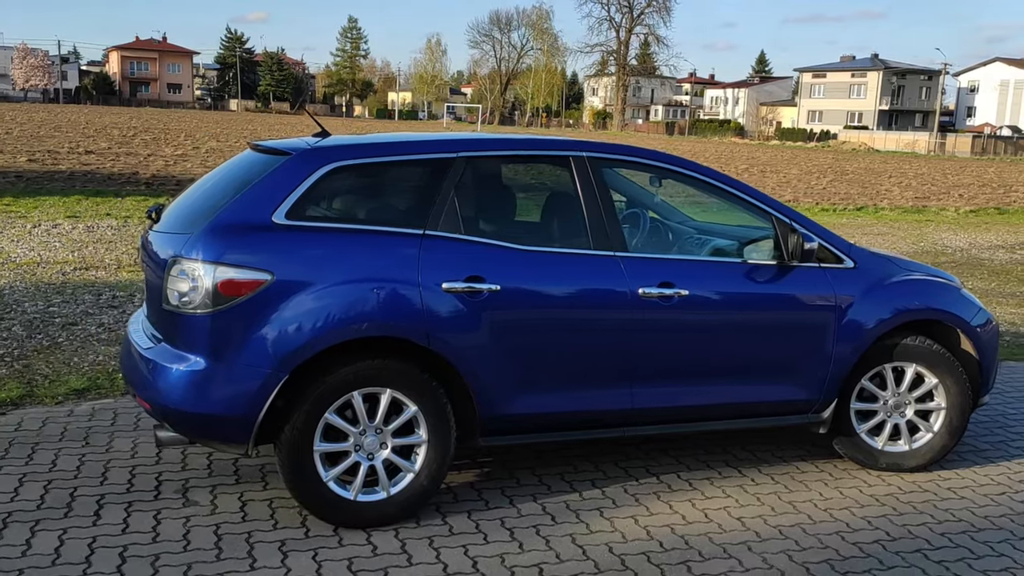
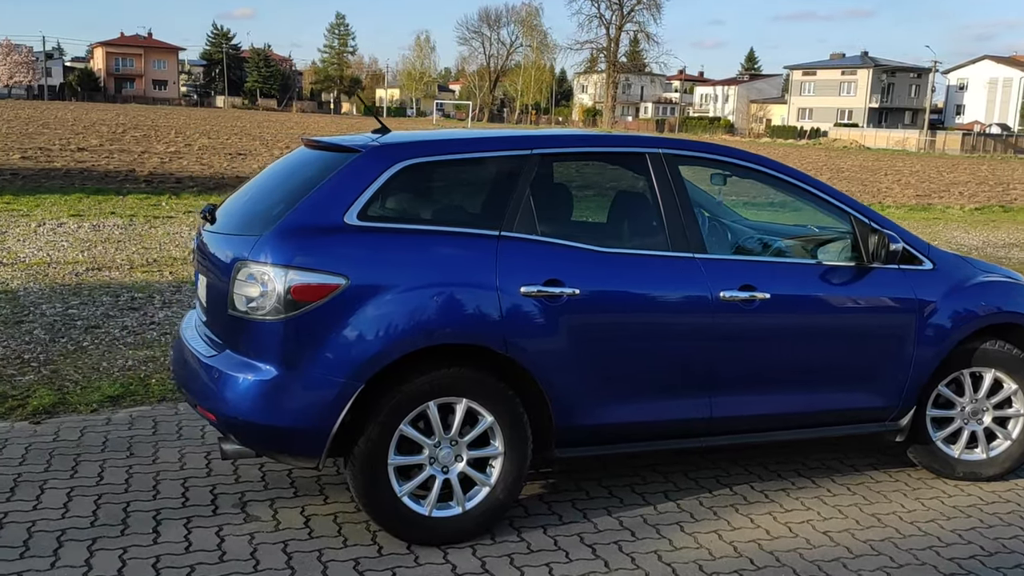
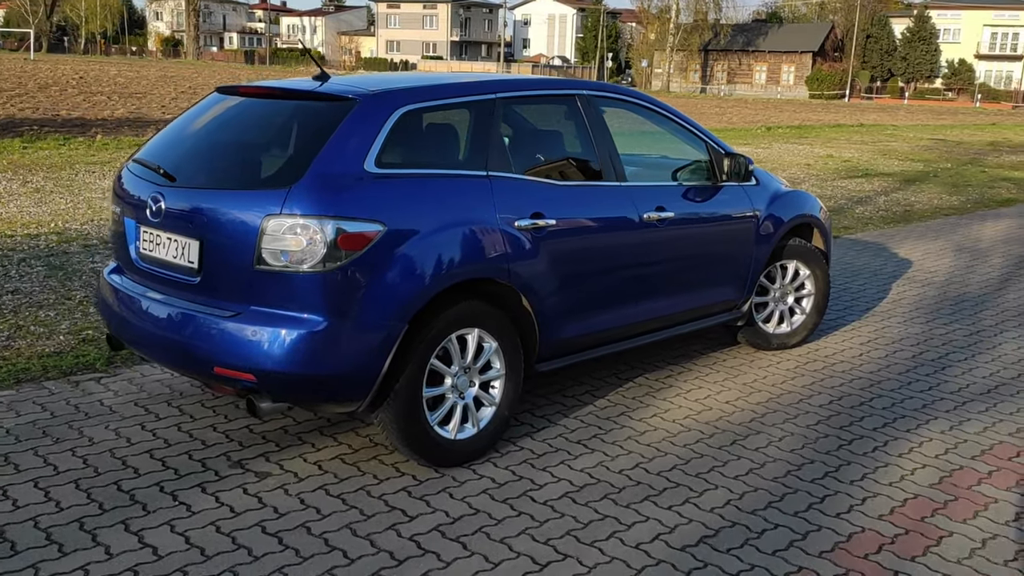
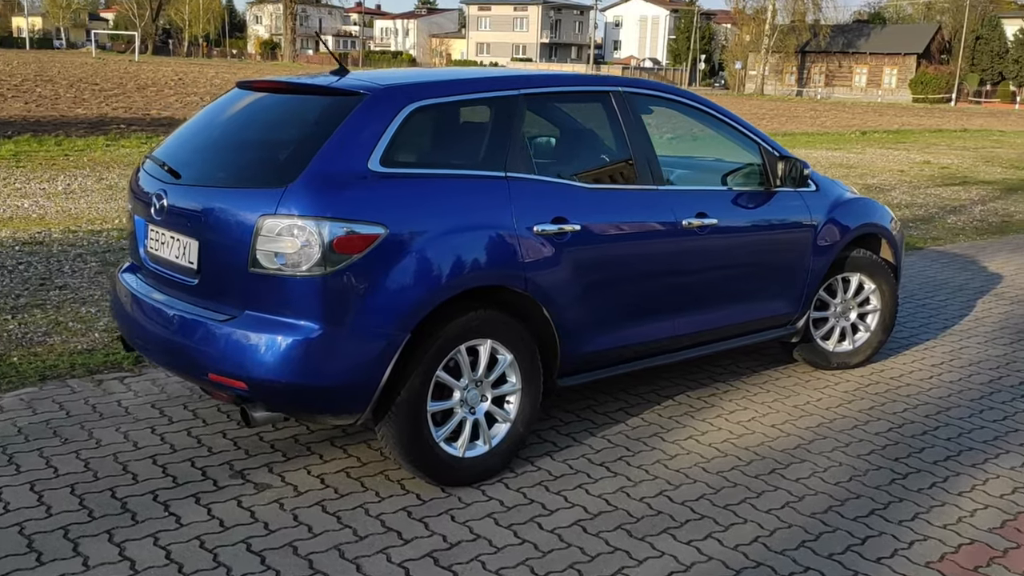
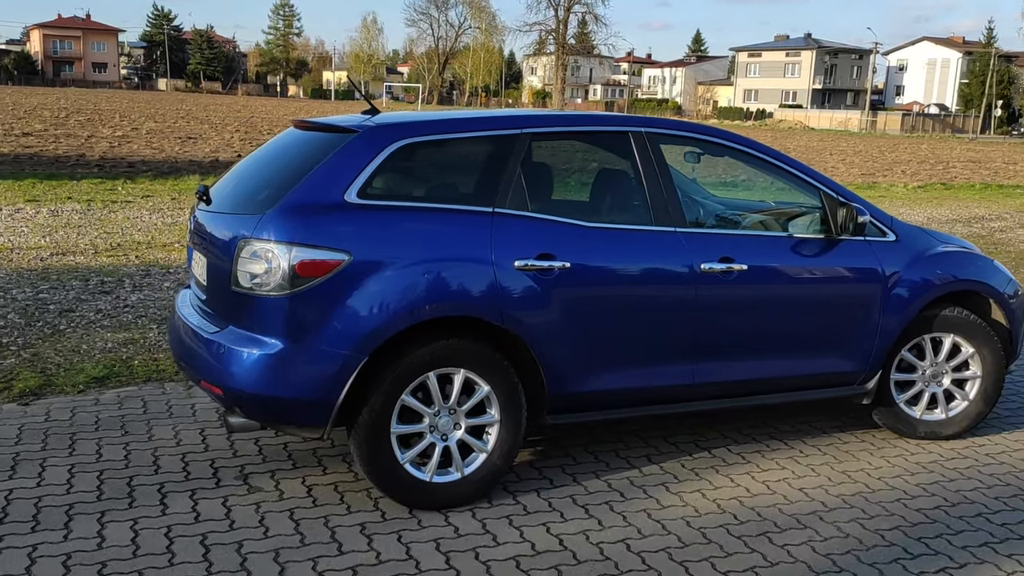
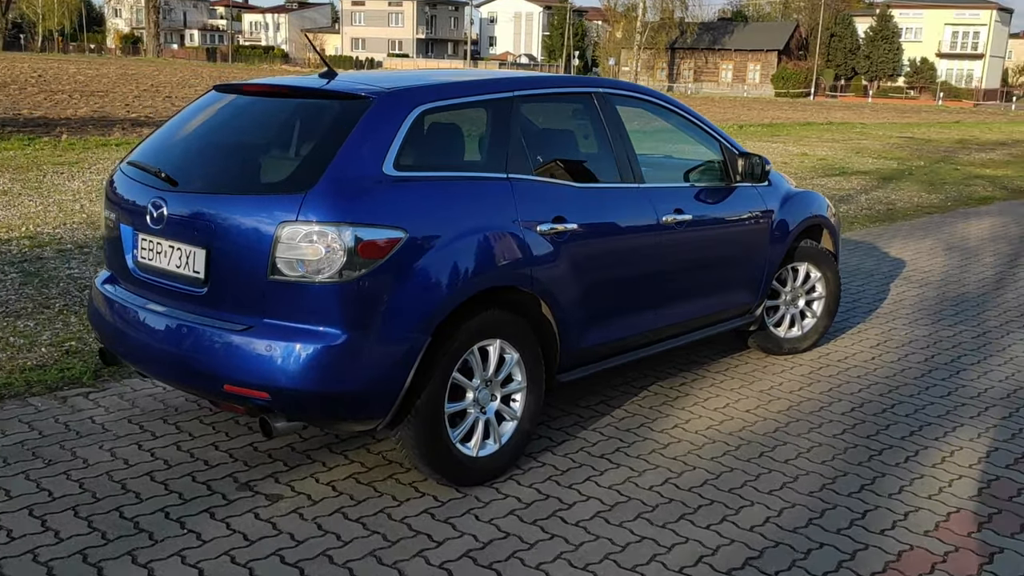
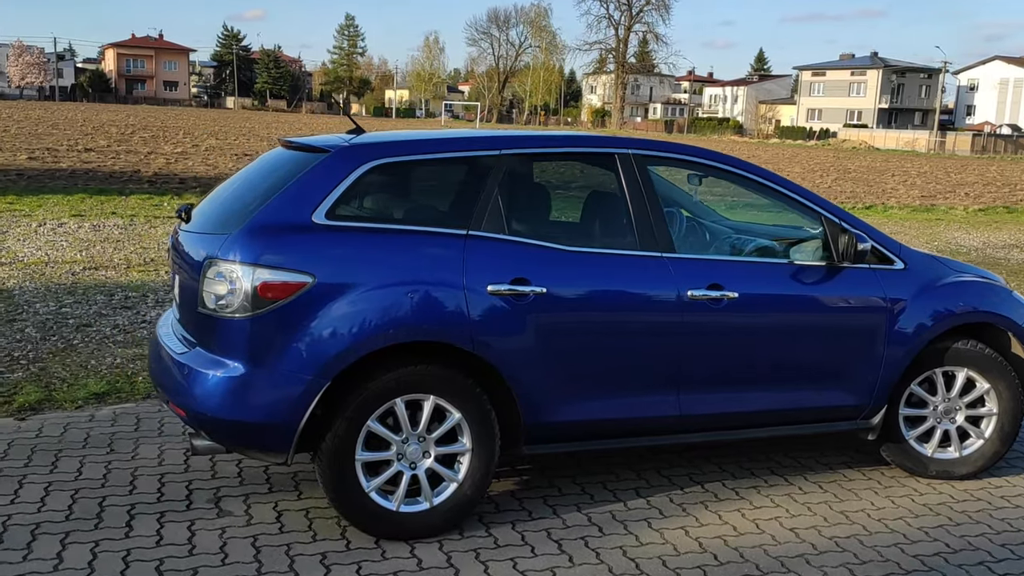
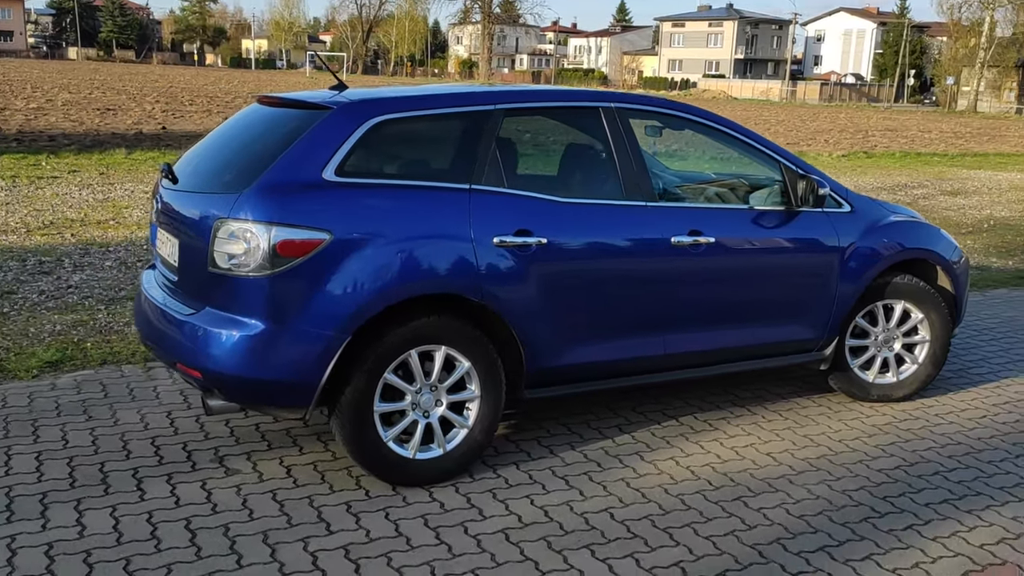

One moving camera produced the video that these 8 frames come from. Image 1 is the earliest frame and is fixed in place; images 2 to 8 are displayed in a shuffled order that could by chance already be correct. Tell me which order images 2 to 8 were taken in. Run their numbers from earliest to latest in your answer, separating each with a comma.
7, 2, 5, 8, 4, 3, 6
